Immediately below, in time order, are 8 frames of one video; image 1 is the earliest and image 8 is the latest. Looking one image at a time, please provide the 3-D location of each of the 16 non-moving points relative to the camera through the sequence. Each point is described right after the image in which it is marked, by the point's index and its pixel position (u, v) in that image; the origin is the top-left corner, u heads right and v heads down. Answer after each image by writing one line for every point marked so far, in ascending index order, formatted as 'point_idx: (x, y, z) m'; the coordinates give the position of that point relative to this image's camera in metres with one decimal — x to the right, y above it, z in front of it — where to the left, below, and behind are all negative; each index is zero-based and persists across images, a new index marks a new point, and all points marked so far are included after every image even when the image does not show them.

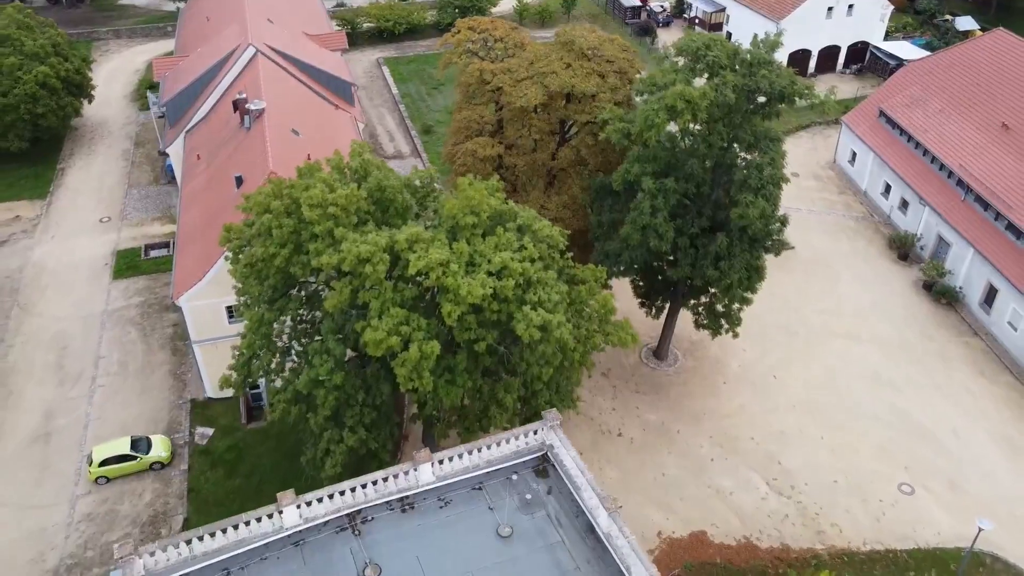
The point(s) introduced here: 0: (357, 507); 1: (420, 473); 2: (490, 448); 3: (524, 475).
0: (-3.4, -4.8, +16.6) m
1: (-2.1, -4.1, +16.9) m
2: (-0.5, -3.7, +17.6) m
3: (+0.3, -4.3, +17.6) m
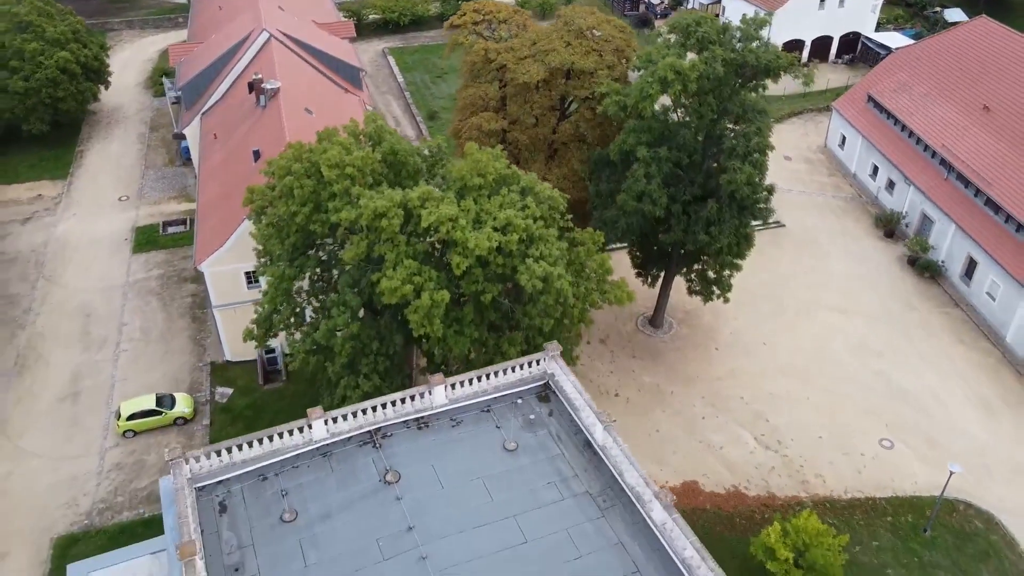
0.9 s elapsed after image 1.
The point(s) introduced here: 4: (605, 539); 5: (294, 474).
0: (-3.3, -3.3, +18.5) m
1: (-2.0, -2.6, +18.8) m
2: (-0.4, -2.2, +19.5) m
3: (+0.4, -2.9, +19.5) m
4: (+2.0, -5.4, +16.3) m
5: (-5.1, -4.3, +17.5) m
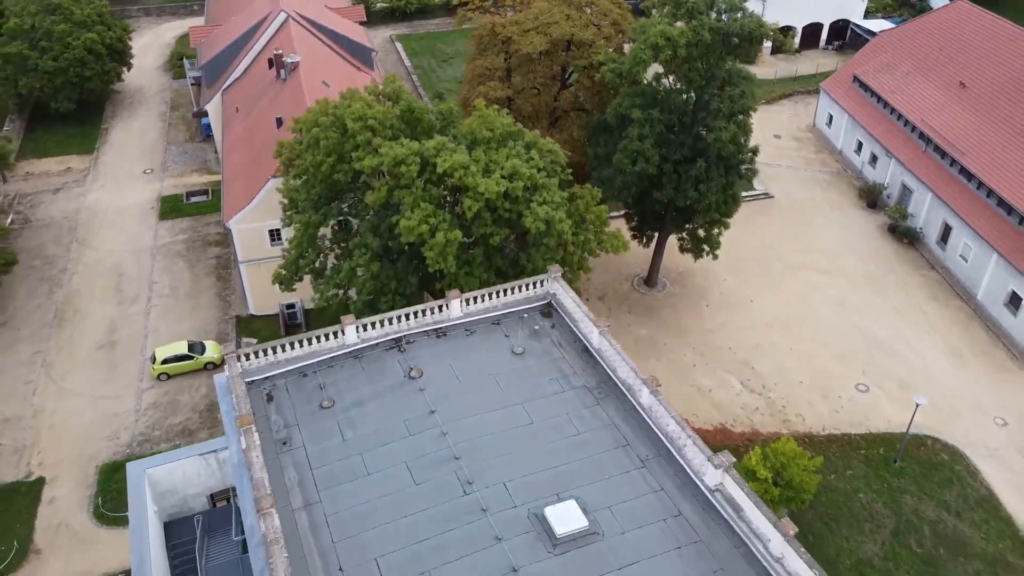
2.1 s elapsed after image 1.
0: (-3.1, -1.3, +21.2) m
1: (-1.8, -0.5, +21.5) m
2: (-0.2, -0.2, +22.2) m
3: (+0.6, -0.8, +22.2) m
4: (+2.2, -3.3, +19.0) m
5: (-4.9, -2.3, +20.2) m
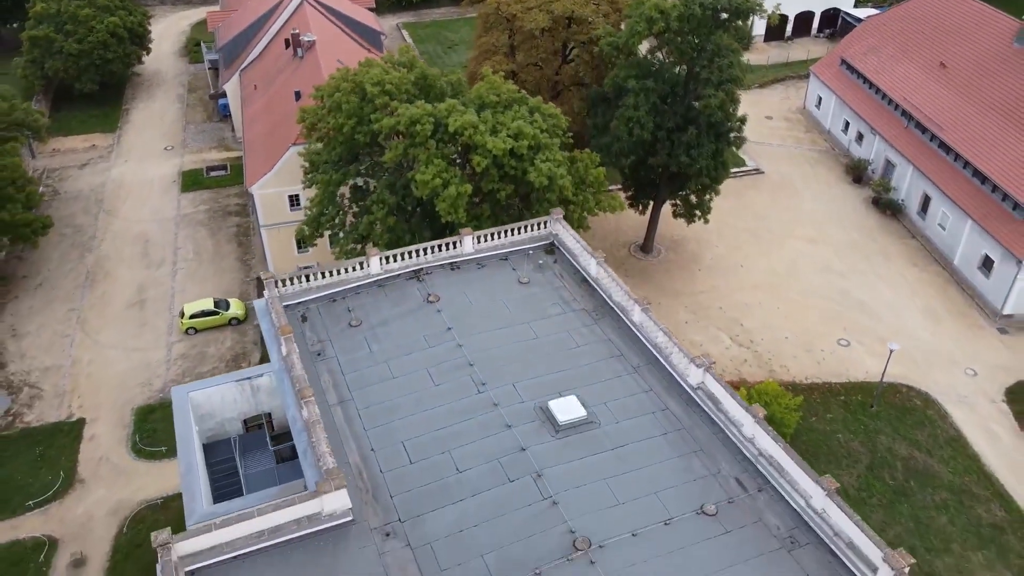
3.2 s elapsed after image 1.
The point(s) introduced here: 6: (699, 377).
0: (-2.9, +0.7, +23.7) m
1: (-1.5, +1.4, +24.0) m
2: (0.0, +1.8, +24.7) m
3: (+0.8, +1.2, +24.7) m
4: (+2.4, -1.3, +21.5) m
5: (-4.7, -0.3, +22.7) m
6: (+4.8, -2.3, +19.2) m
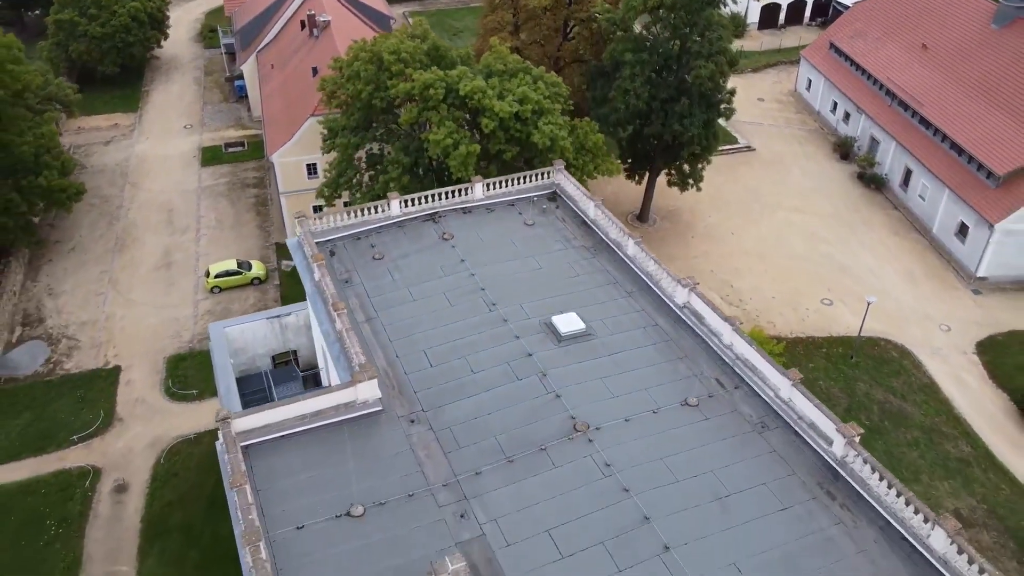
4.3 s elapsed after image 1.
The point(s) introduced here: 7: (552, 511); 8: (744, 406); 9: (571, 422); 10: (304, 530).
0: (-2.6, +2.7, +26.3) m
1: (-1.3, +3.4, +26.6) m
2: (+0.2, +3.8, +27.3) m
3: (+1.0, +3.2, +27.2) m
4: (+2.7, +0.7, +24.0) m
5: (-4.5, +1.7, +25.3) m
6: (+5.0, -0.2, +21.8) m
7: (+0.9, -4.9, +16.7) m
8: (+5.9, -3.0, +19.3) m
9: (+1.5, -3.3, +18.7) m
10: (-4.5, -5.2, +16.2) m
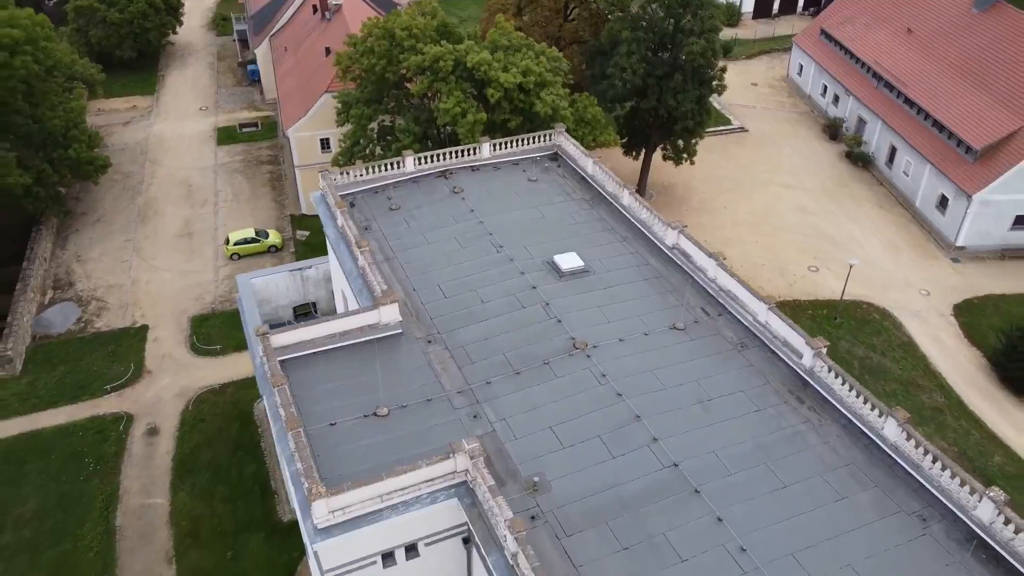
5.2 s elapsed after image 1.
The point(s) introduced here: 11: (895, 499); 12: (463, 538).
0: (-2.5, +4.6, +28.5) m
1: (-1.1, +5.3, +28.9) m
2: (+0.4, +5.6, +29.6) m
3: (+1.2, +5.0, +29.5) m
4: (+2.8, +2.5, +26.3) m
5: (-4.3, +3.5, +27.6) m
6: (+5.2, +1.6, +24.1) m
7: (+1.1, -3.1, +19.0) m
8: (+6.1, -1.2, +21.5) m
9: (+1.6, -1.5, +21.0) m
10: (-4.3, -3.4, +18.5) m
11: (+8.6, -4.7, +16.9) m
12: (-1.2, -6.0, +17.9) m
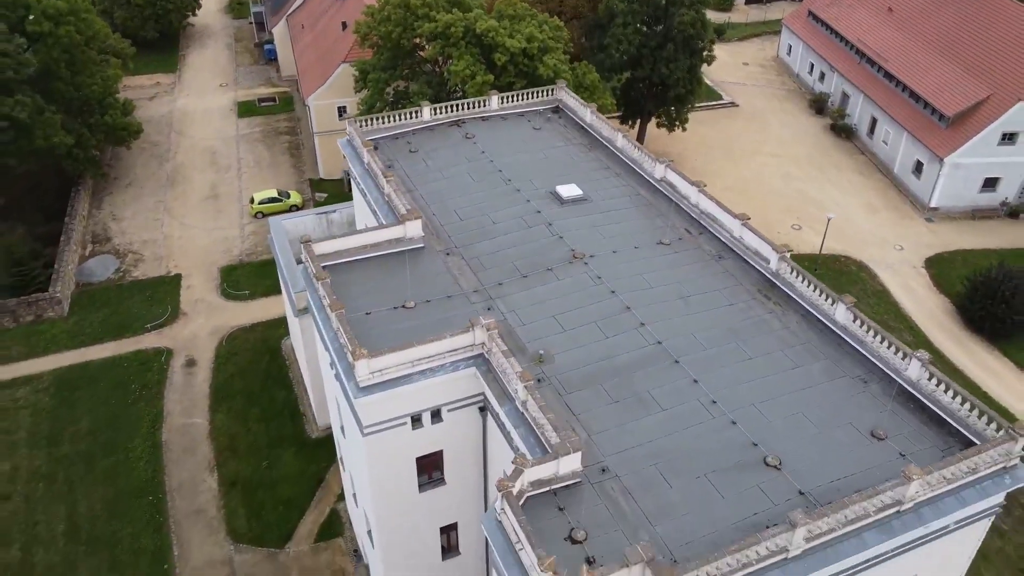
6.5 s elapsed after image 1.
0: (-2.2, +7.2, +31.8) m
1: (-0.9, +7.9, +32.1) m
2: (+0.7, +8.3, +32.8) m
3: (+1.4, +7.7, +32.8) m
4: (+3.1, +5.1, +29.6) m
5: (-4.0, +6.2, +30.8) m
6: (+5.4, +4.2, +27.3) m
7: (+1.3, -0.5, +22.2) m
8: (+6.4, +1.4, +24.8) m
9: (+1.9, +1.1, +24.2) m
10: (-4.1, -0.8, +21.8) m
11: (+8.8, -2.1, +20.1) m
12: (-0.9, -3.3, +21.2) m
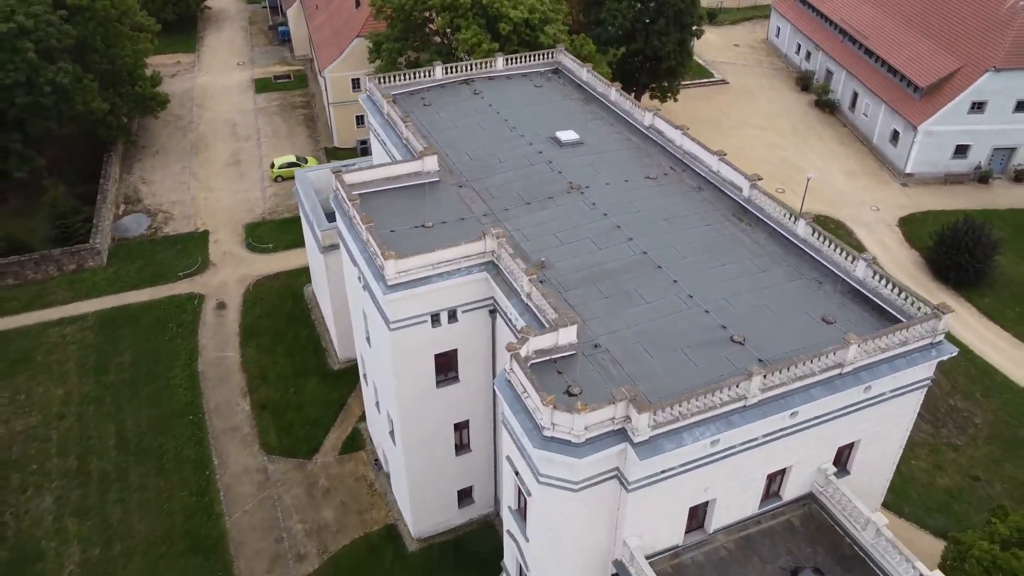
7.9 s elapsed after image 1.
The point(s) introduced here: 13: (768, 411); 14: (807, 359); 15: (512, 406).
0: (-2.0, +9.8, +35.1) m
1: (-0.7, +10.5, +35.4) m
2: (+0.8, +10.9, +36.1) m
3: (+1.6, +10.3, +36.1) m
4: (+3.3, +7.7, +32.9) m
5: (-3.9, +8.8, +34.1) m
6: (+5.6, +6.8, +30.6) m
7: (+1.5, +2.1, +25.5) m
8: (+6.5, +4.1, +28.1) m
9: (+2.1, +3.7, +27.5) m
10: (-3.9, +1.8, +25.1) m
11: (+9.0, +0.5, +23.5) m
12: (-0.7, -0.7, +24.5) m
13: (+6.4, -3.1, +18.9) m
14: (+7.5, -1.8, +19.1) m
15: (0.0, -3.0, +19.0) m
